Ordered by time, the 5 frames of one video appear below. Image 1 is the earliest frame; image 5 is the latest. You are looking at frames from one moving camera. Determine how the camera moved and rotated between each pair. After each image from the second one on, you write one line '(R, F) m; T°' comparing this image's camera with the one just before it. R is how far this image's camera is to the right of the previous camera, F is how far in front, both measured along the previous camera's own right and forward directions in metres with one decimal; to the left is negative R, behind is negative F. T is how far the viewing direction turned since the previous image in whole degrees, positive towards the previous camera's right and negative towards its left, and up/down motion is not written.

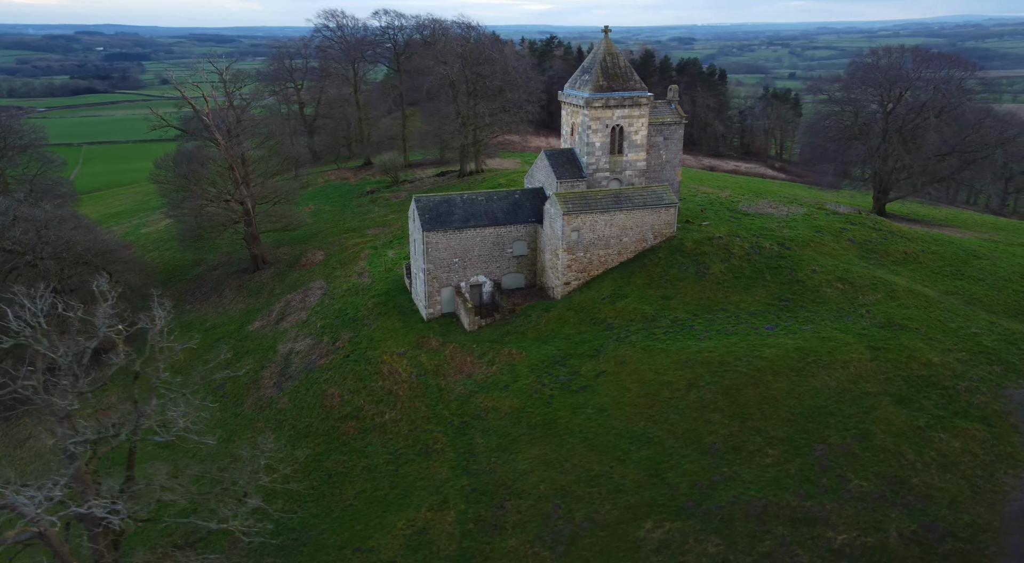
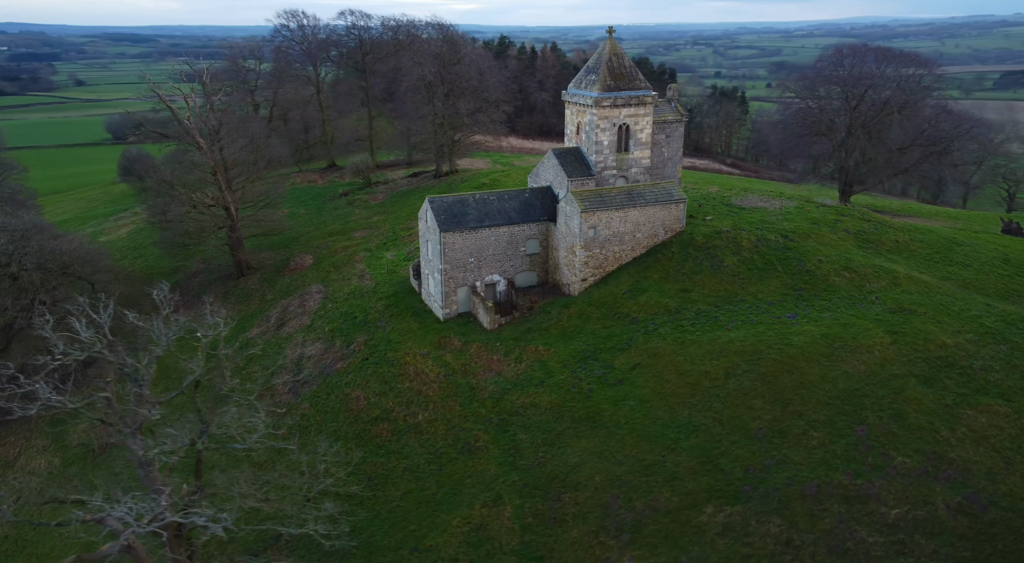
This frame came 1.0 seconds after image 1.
(-2.1, 0.0) m; +4°
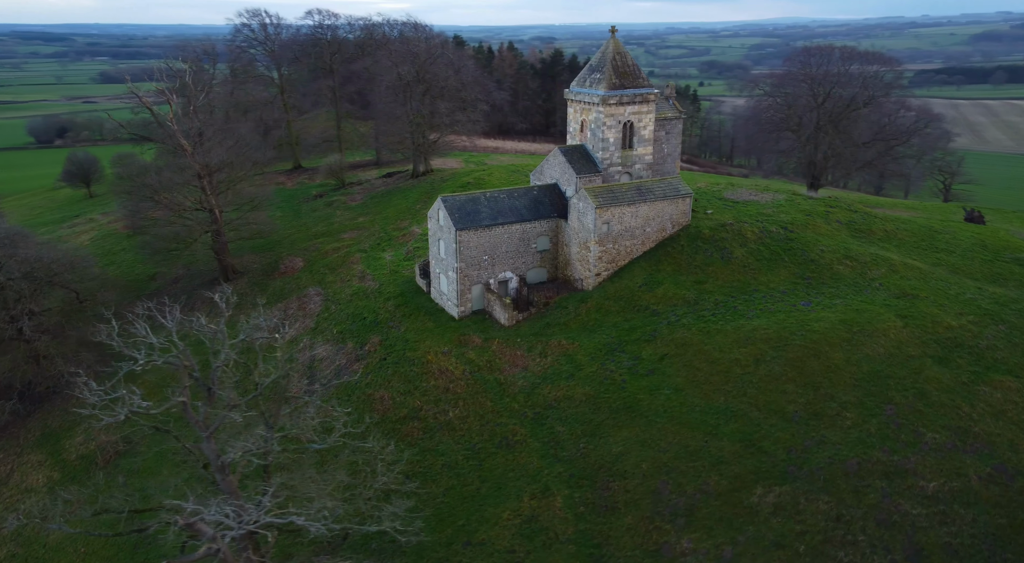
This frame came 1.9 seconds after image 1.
(-2.0, -0.1) m; +3°
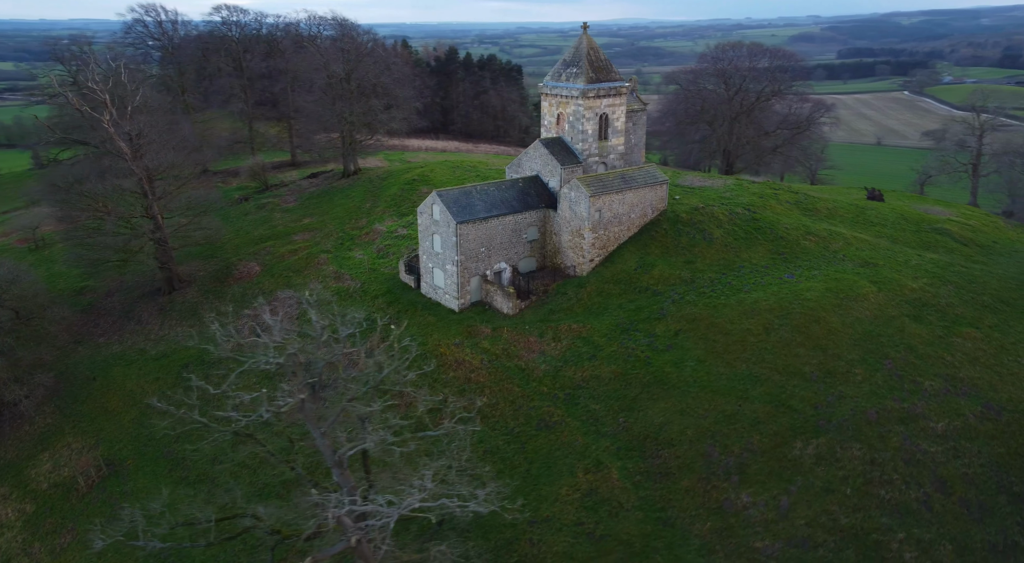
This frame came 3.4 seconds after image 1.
(-3.4, -0.1) m; +8°
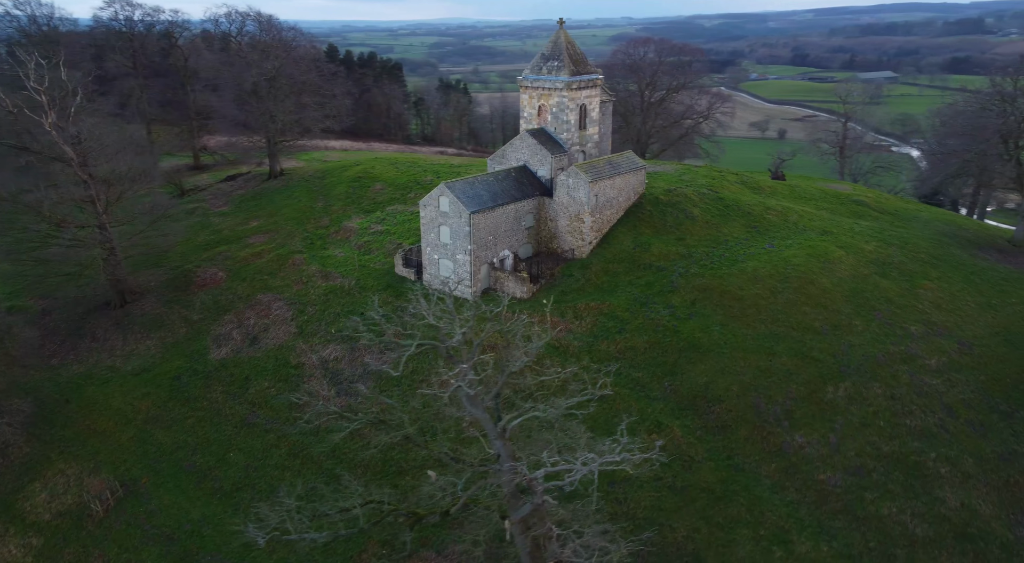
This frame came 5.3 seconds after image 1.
(-4.2, -0.4) m; +9°
